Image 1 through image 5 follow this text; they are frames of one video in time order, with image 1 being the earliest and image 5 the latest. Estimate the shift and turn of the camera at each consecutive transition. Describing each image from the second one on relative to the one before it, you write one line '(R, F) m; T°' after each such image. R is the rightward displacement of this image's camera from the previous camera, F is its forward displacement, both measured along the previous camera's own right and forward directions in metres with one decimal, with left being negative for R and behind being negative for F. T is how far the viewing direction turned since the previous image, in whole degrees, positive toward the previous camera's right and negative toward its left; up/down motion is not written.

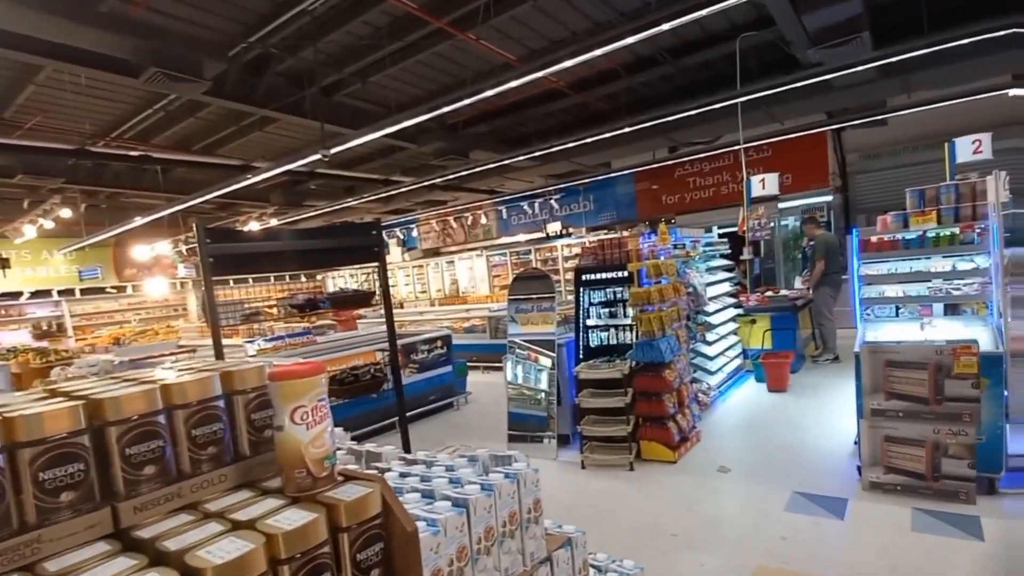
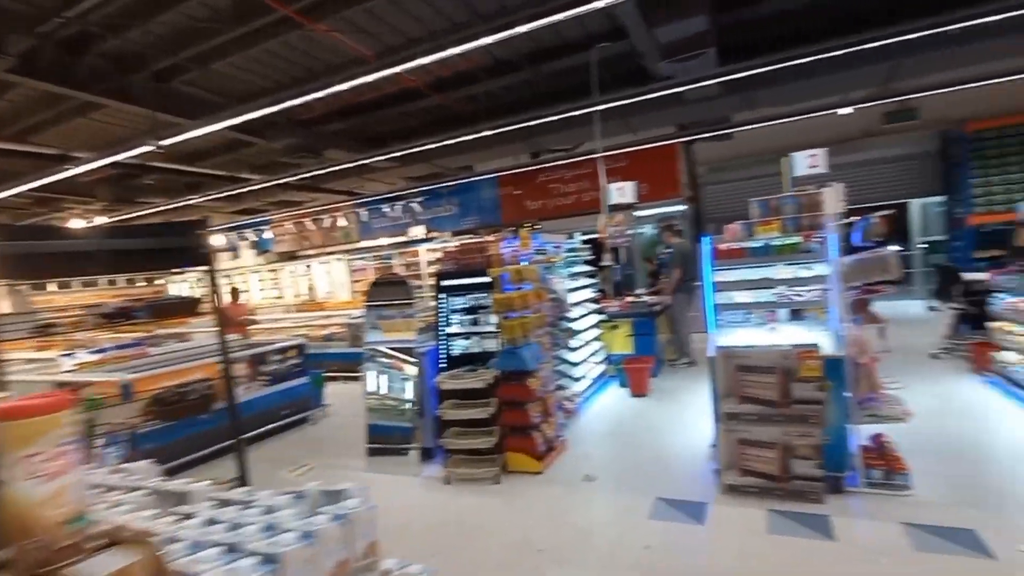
(+0.1, +0.4) m; +14°
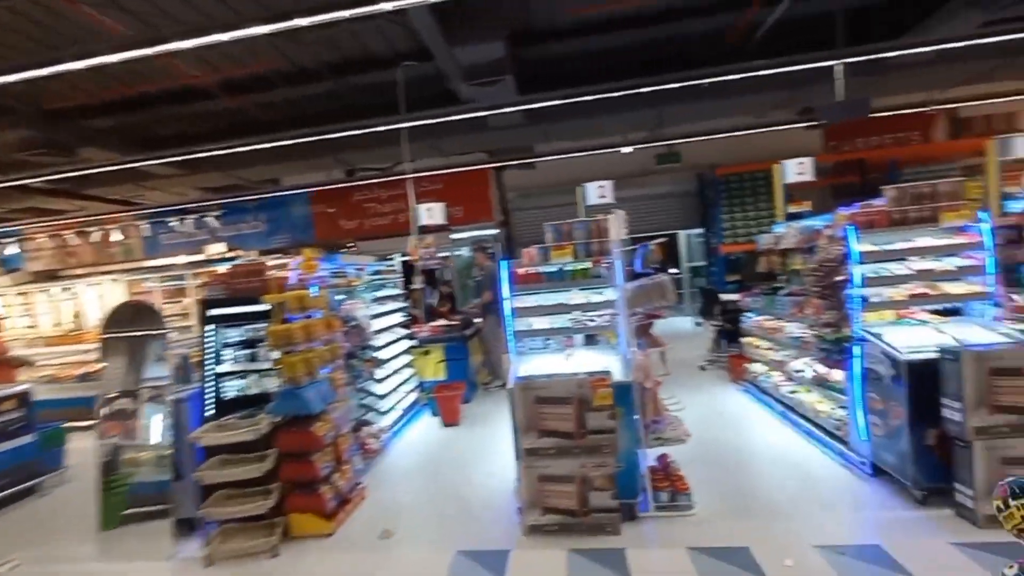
(+0.3, +0.4) m; +19°
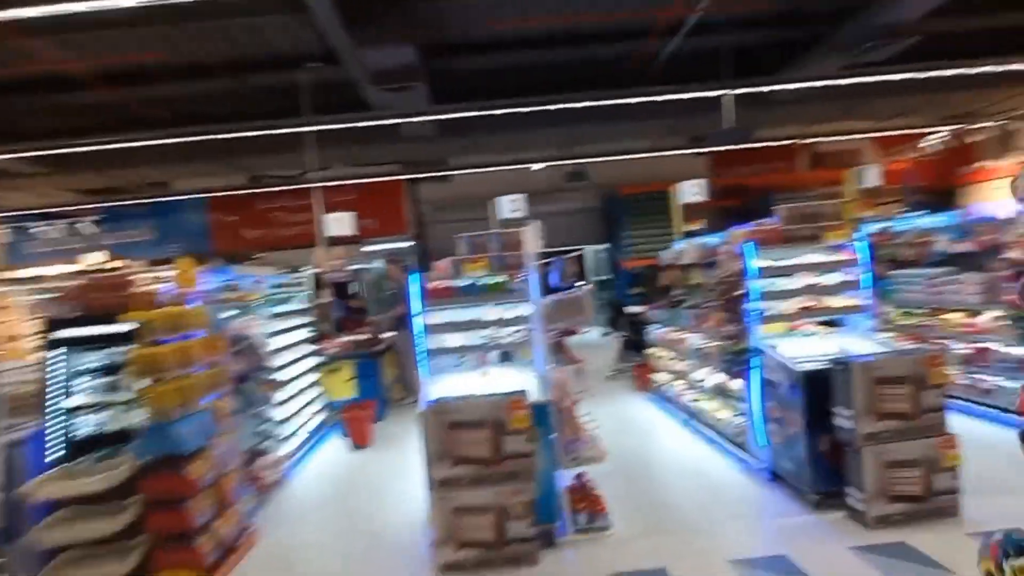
(0.0, +0.2) m; +9°
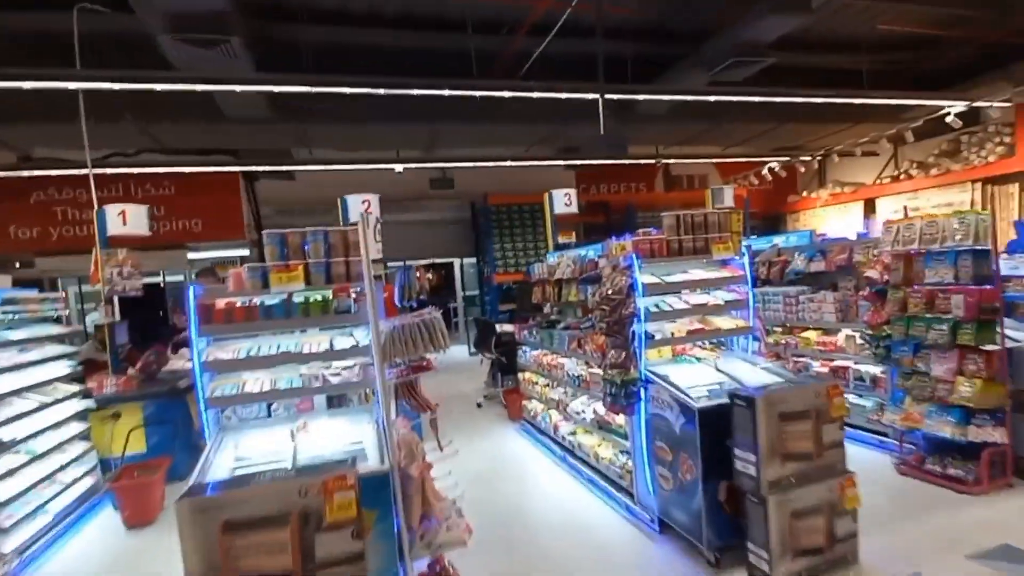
(+0.2, +1.0) m; +14°
